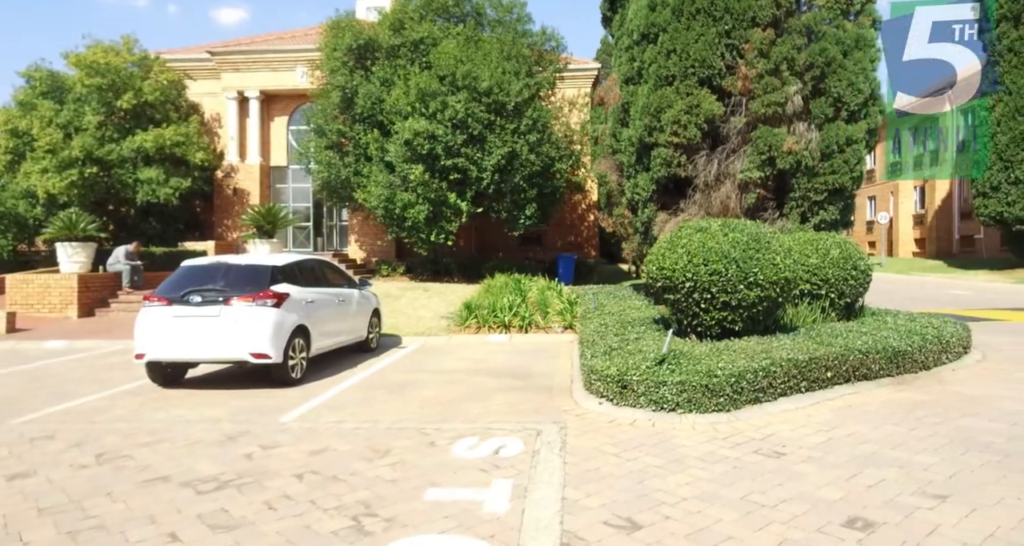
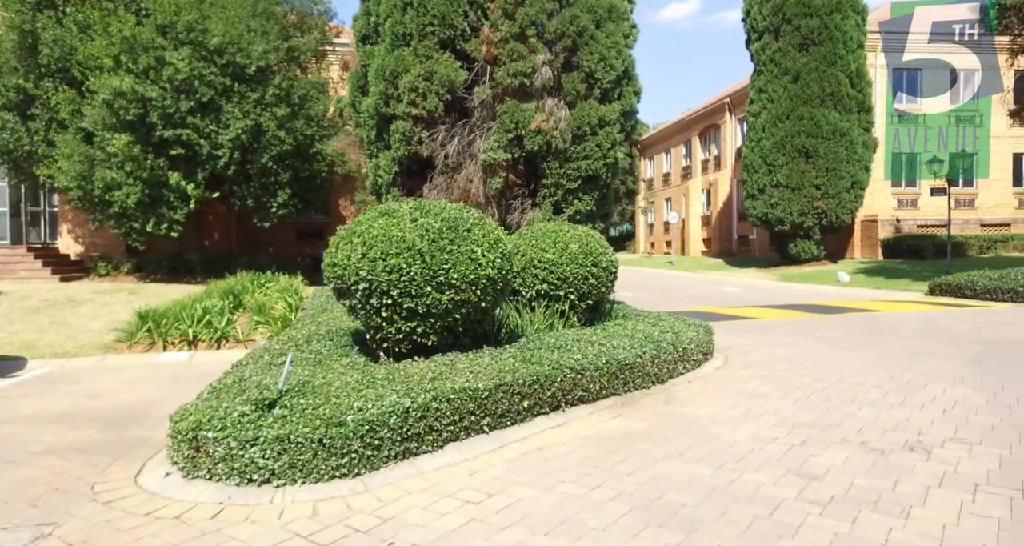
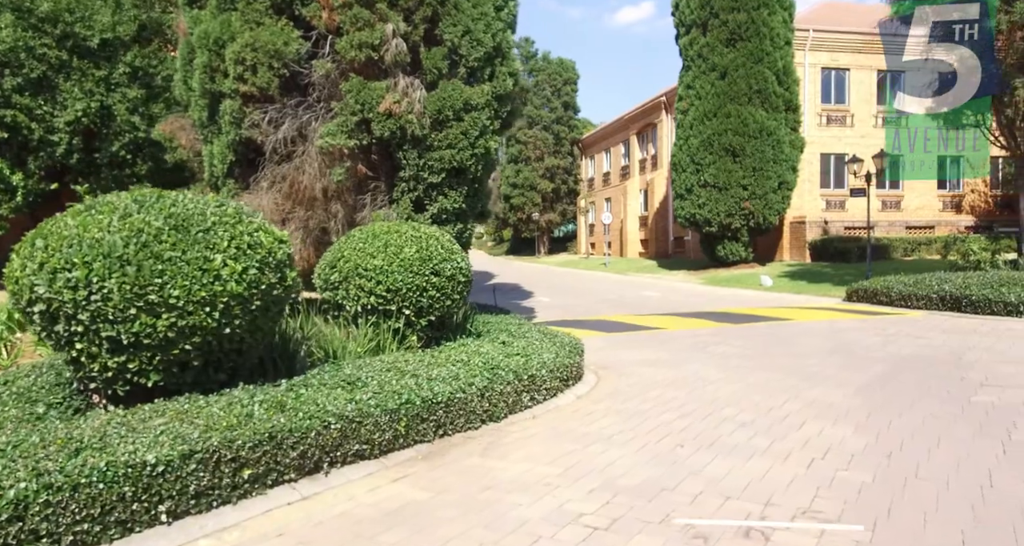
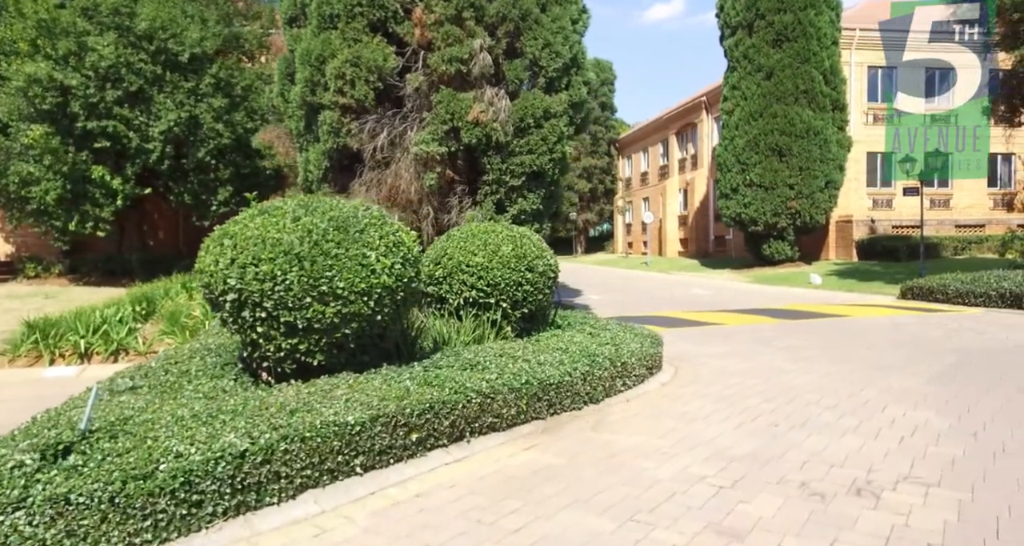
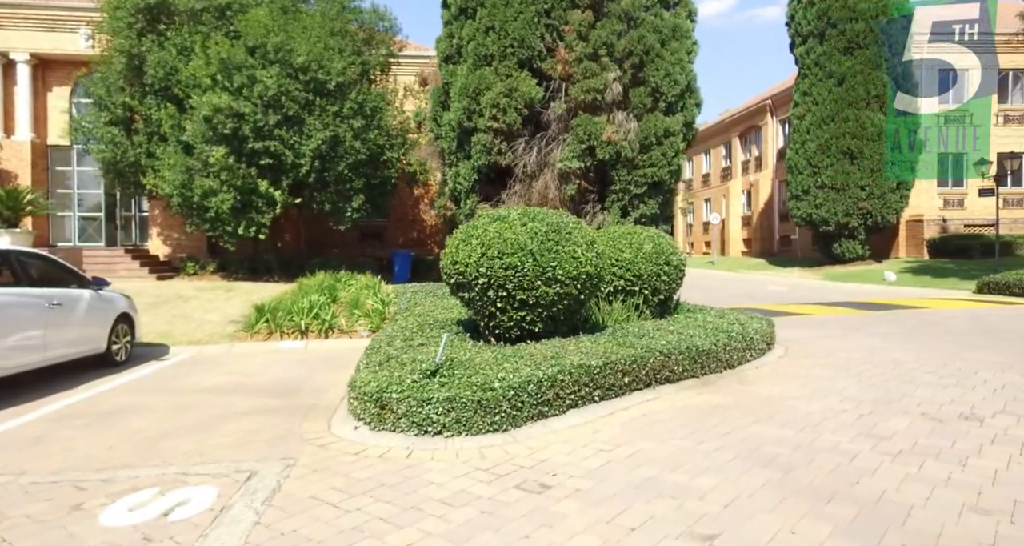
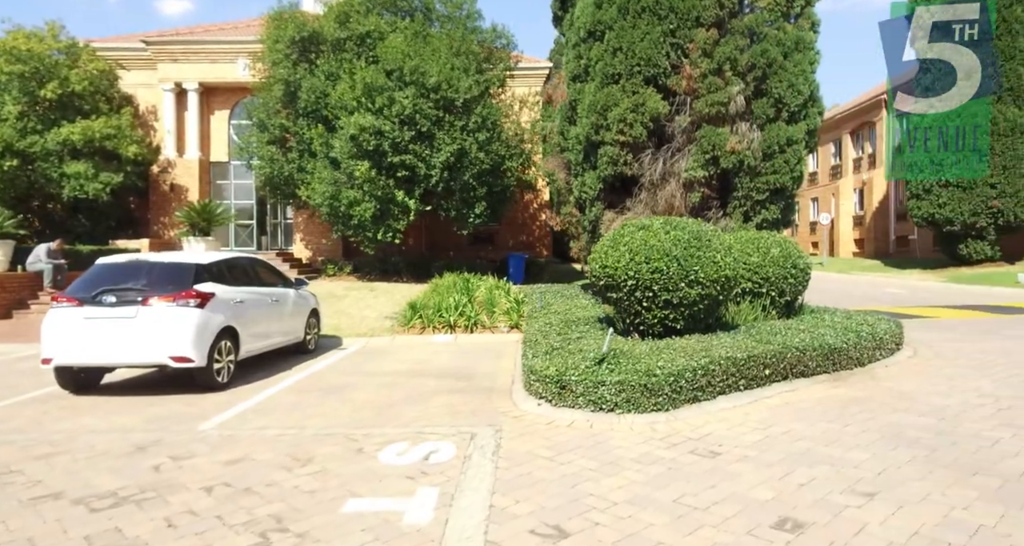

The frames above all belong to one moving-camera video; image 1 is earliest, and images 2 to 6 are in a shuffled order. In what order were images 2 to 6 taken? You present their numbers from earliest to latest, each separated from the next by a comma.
6, 5, 2, 4, 3
